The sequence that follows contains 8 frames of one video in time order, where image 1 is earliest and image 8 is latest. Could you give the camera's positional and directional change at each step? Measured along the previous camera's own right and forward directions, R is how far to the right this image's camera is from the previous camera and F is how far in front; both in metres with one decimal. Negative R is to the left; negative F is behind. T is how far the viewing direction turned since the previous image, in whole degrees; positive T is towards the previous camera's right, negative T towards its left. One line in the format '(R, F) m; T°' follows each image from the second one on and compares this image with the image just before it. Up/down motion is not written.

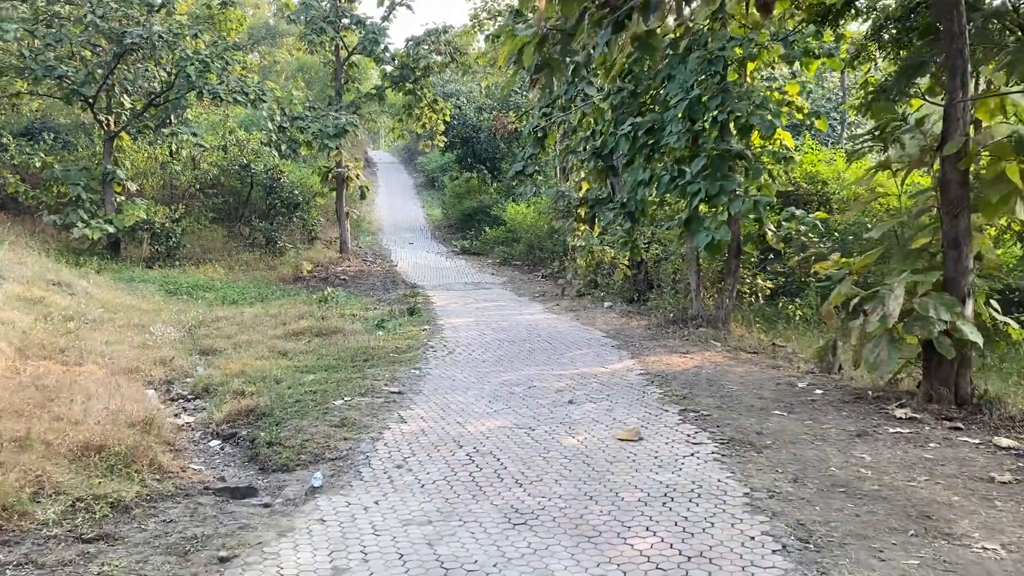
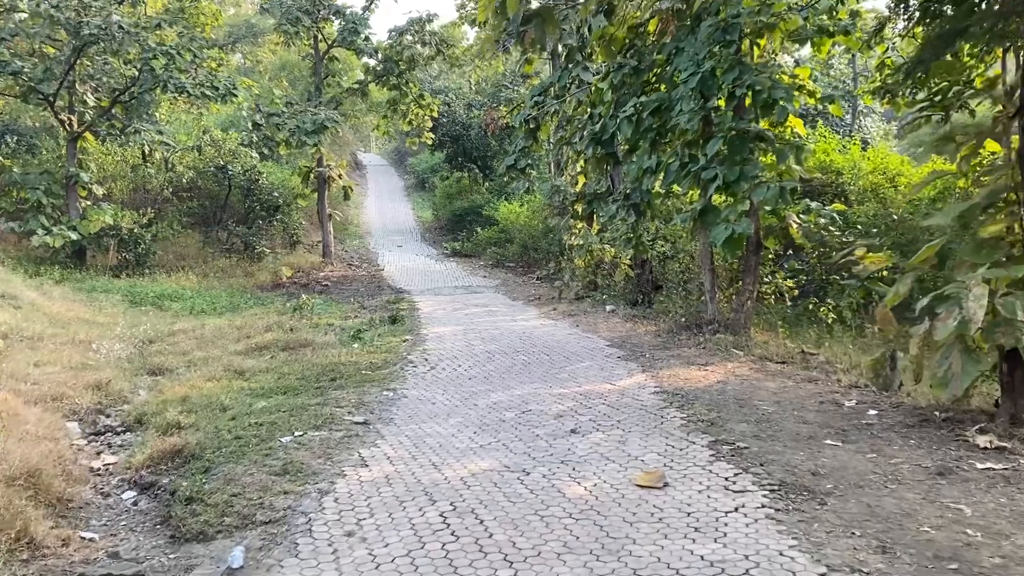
(0.0, +0.9) m; 0°
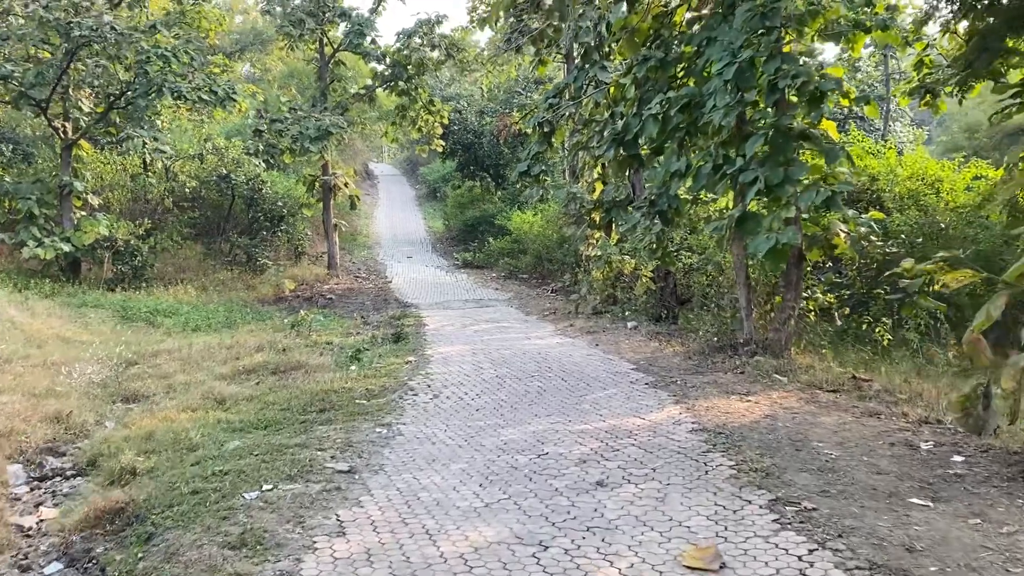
(0.0, +0.7) m; -1°
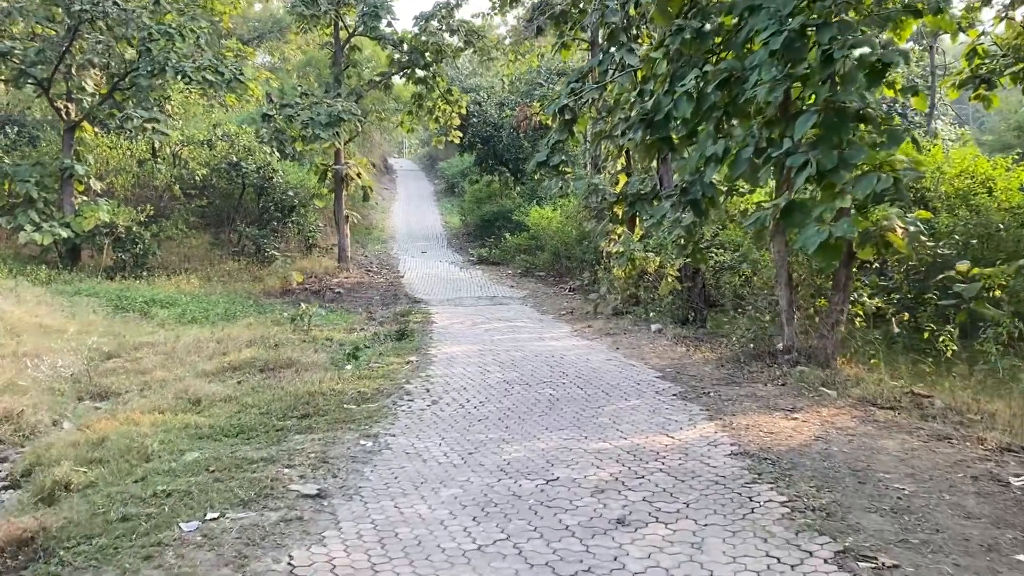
(0.0, +0.7) m; -1°
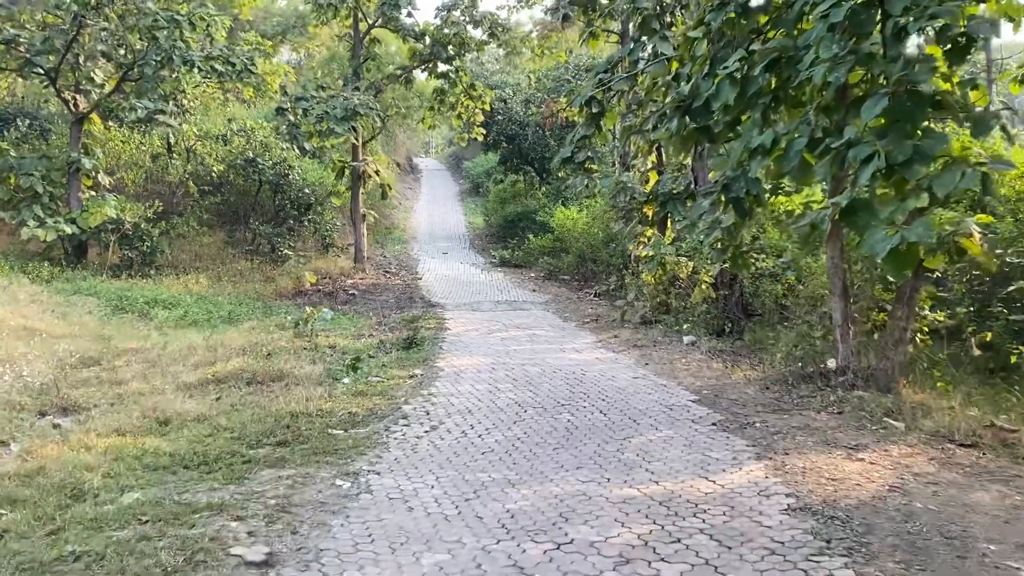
(+0.1, +0.7) m; -2°
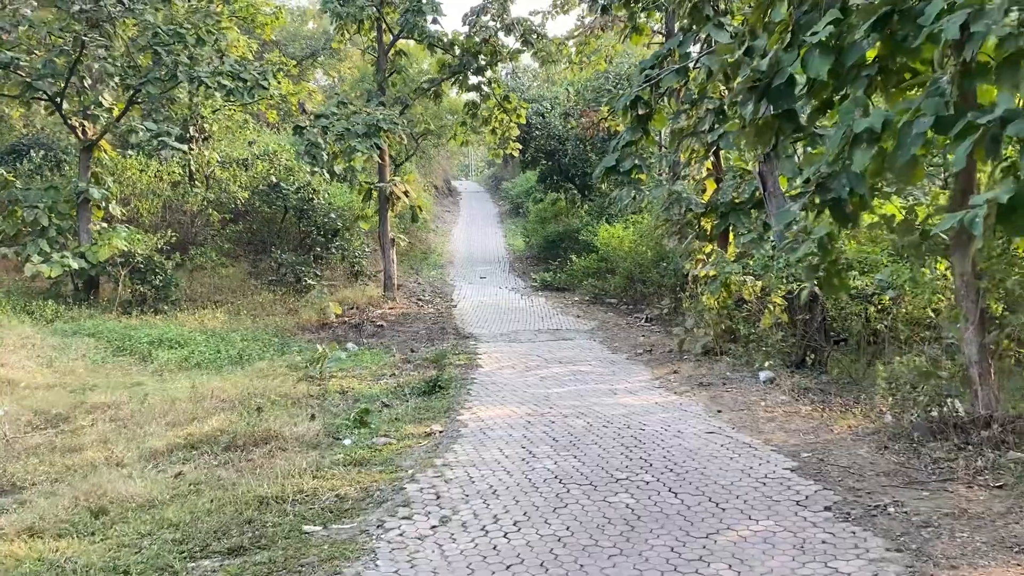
(0.0, +1.1) m; -3°
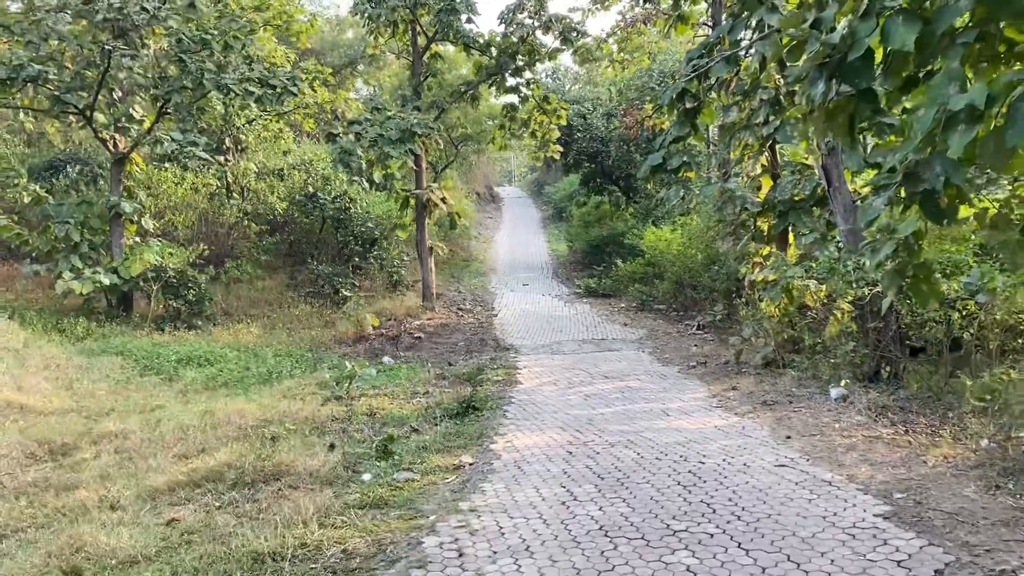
(0.0, +0.5) m; -3°
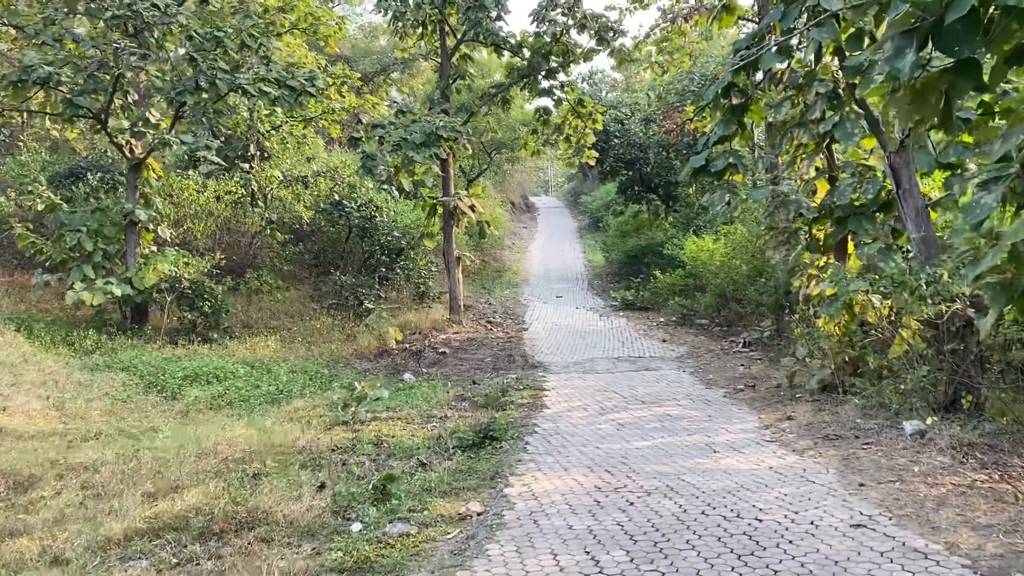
(+0.1, +0.7) m; -2°
